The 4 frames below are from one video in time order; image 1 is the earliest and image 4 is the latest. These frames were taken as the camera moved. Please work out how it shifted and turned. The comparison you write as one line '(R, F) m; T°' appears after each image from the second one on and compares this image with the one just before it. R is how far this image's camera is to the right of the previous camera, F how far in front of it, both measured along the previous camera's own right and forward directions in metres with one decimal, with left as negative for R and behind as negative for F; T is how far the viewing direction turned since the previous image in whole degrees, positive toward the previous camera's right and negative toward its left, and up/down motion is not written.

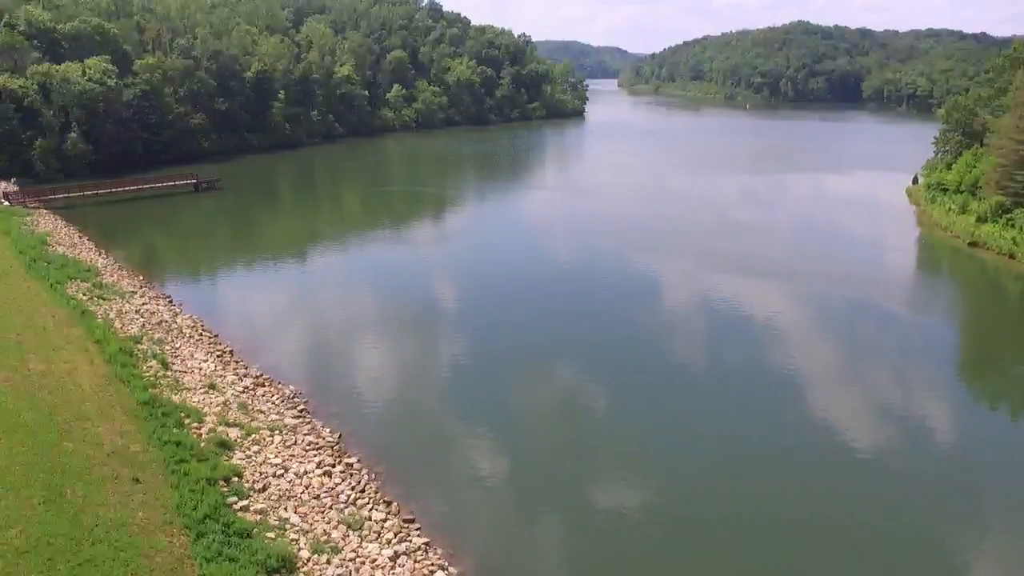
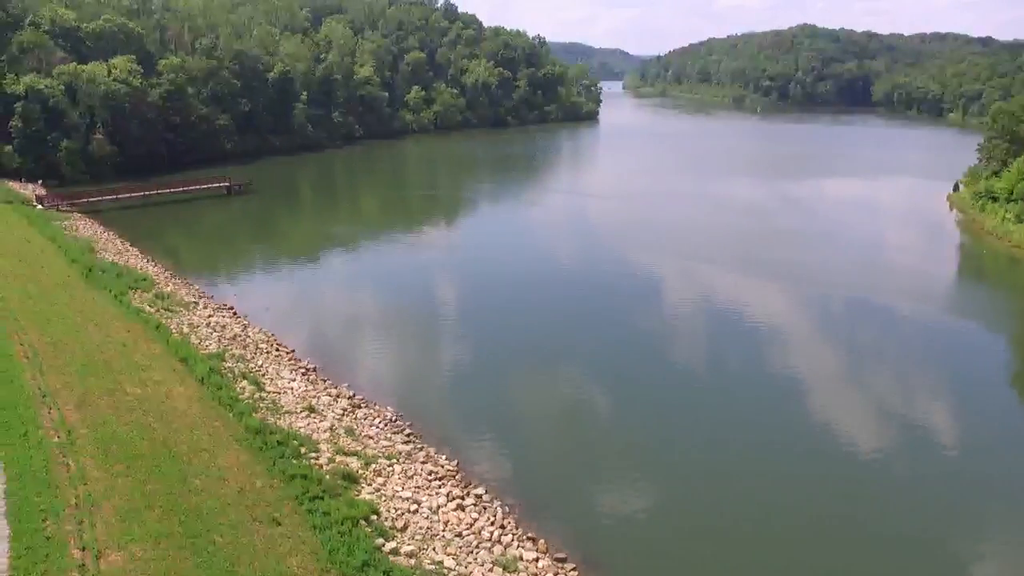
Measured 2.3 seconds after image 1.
(-2.9, +1.0) m; 0°
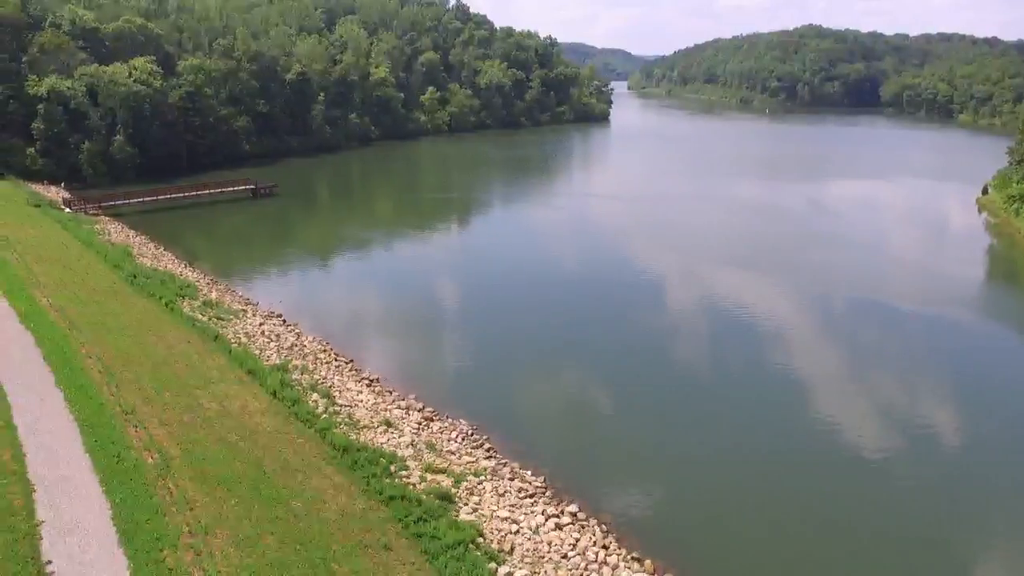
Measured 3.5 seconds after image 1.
(-1.9, +0.5) m; 0°
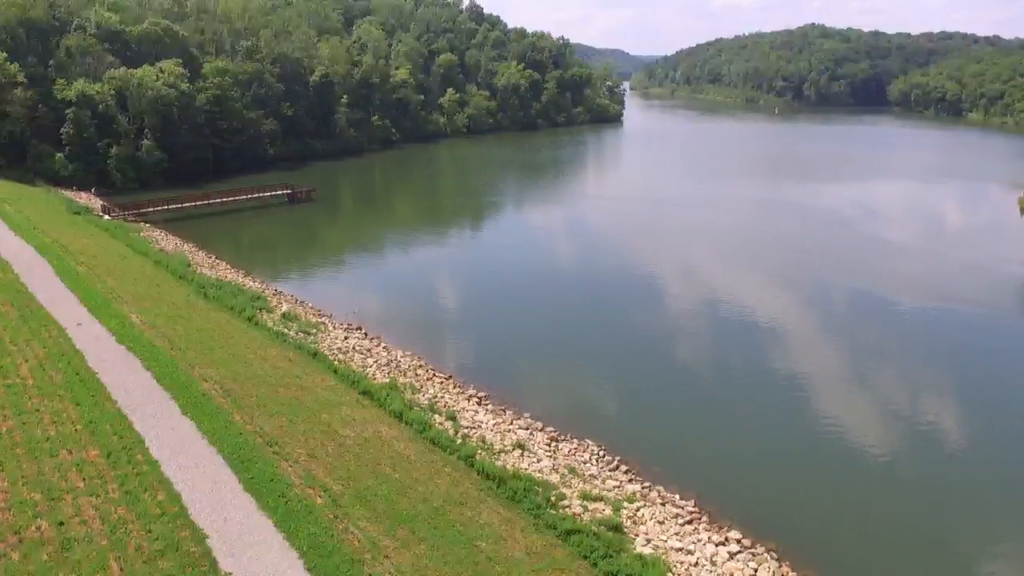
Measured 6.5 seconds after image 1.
(-3.1, +0.9) m; +1°
